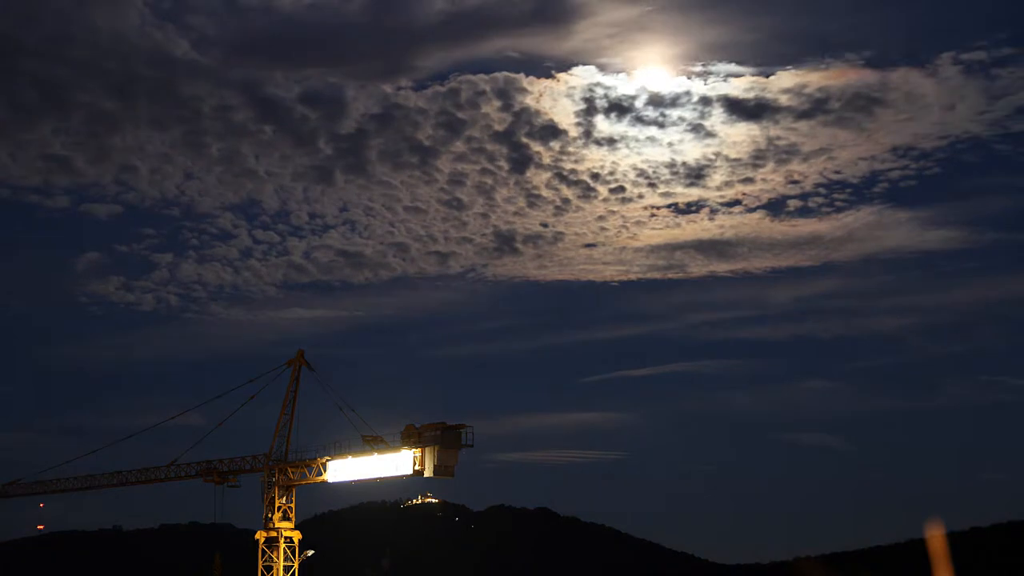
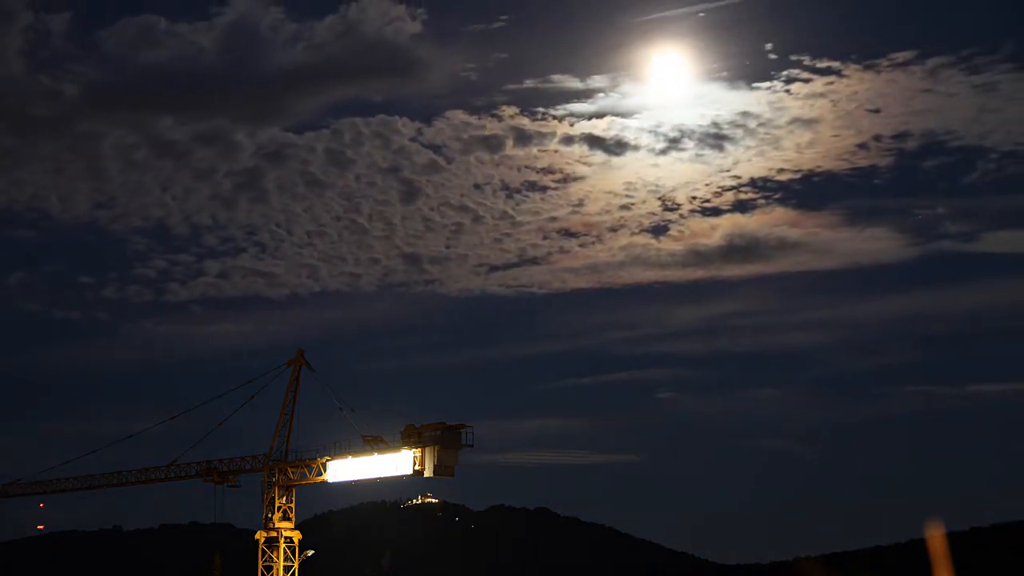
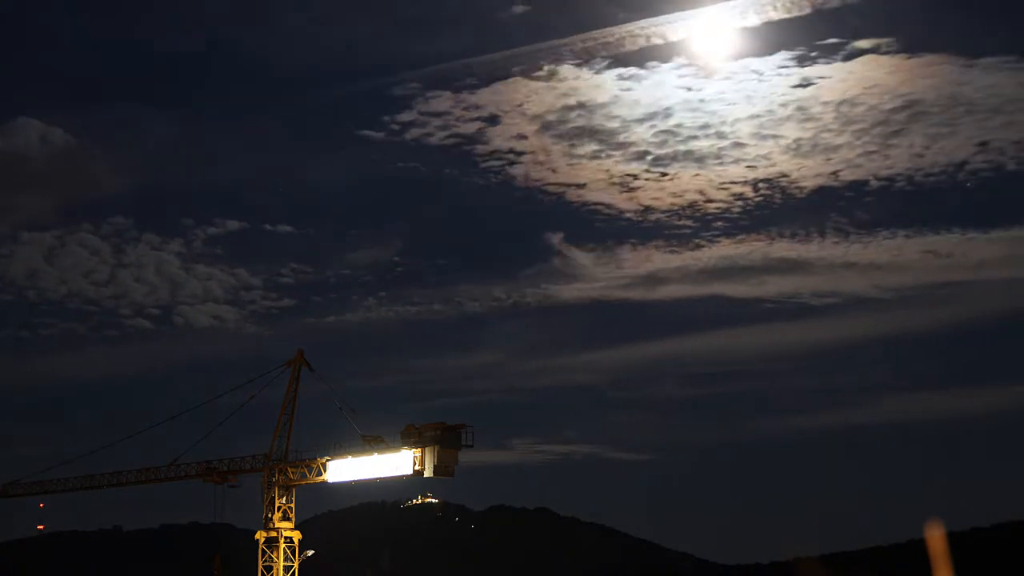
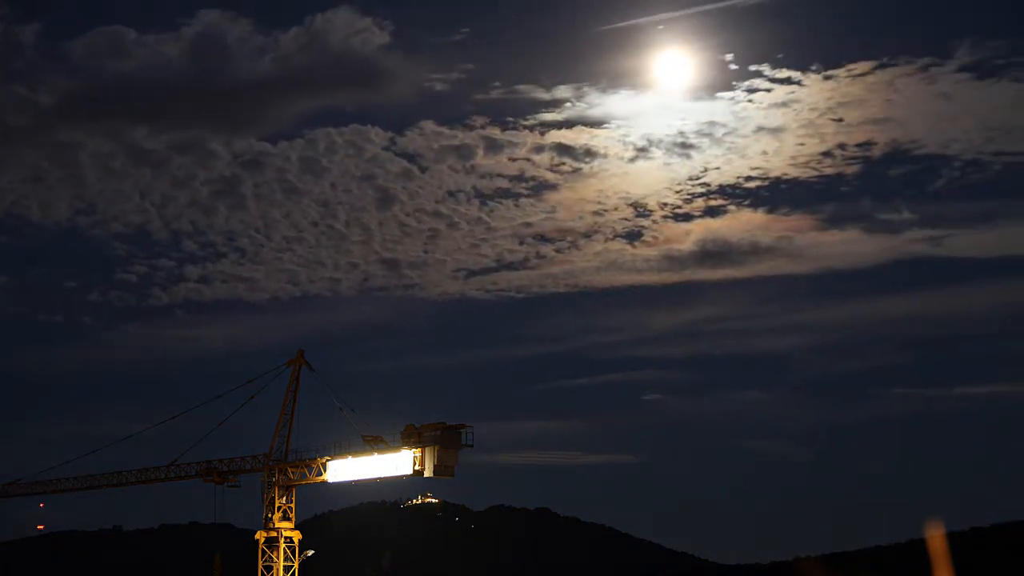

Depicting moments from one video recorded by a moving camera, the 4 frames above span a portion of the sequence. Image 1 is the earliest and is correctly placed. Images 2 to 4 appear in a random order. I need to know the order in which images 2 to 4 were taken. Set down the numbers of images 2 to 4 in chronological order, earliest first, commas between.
2, 4, 3
